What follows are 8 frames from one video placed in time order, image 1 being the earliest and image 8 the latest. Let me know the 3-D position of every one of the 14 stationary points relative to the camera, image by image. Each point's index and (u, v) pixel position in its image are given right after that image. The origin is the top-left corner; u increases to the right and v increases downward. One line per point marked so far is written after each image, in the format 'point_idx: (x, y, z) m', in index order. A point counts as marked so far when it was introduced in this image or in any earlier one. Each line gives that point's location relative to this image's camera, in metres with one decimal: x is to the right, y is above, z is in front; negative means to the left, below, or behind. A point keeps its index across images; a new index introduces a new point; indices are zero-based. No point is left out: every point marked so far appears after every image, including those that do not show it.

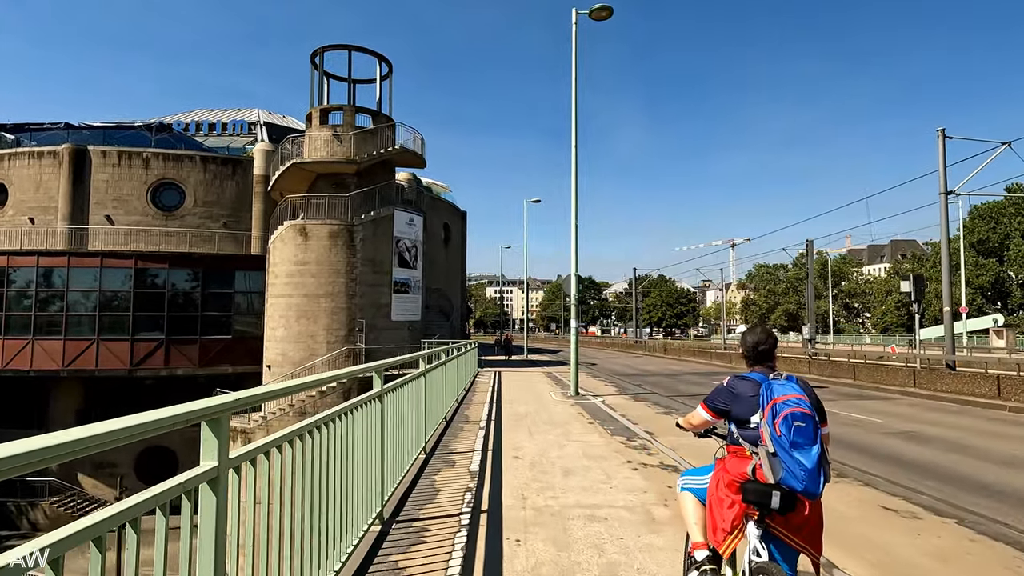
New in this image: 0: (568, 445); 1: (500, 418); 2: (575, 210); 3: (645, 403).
0: (+0.9, -2.7, +9.9) m
1: (-0.3, -3.0, +13.2) m
2: (+2.1, +2.6, +19.3) m
3: (+3.7, -3.2, +16.3) m
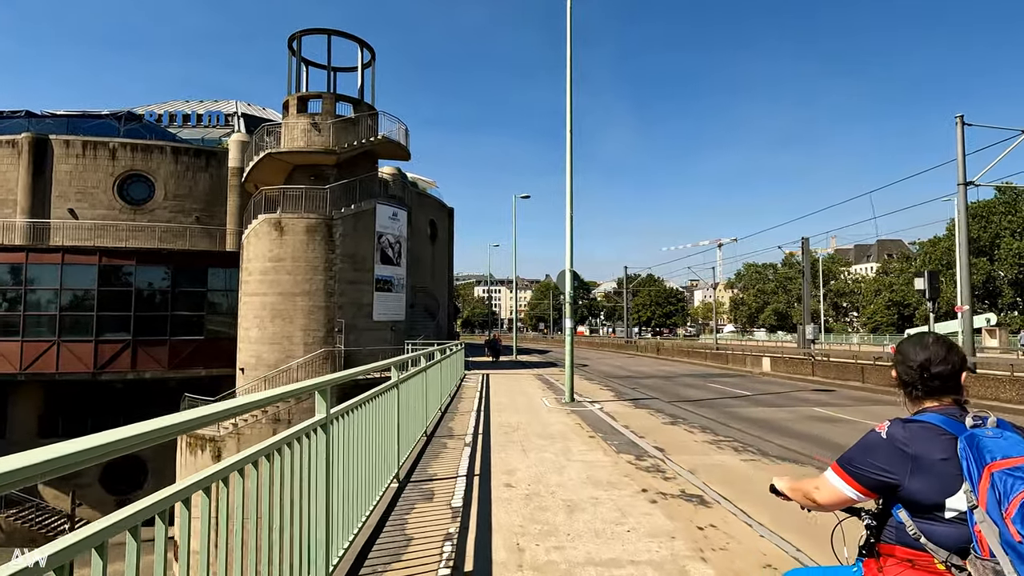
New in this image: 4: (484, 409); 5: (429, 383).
0: (+0.8, -2.6, +8.4) m
1: (-0.5, -2.9, +11.7) m
2: (+1.8, +2.7, +17.8) m
3: (+3.5, -3.1, +14.9) m
4: (-0.7, -3.0, +14.5) m
5: (-1.8, -2.0, +12.8) m
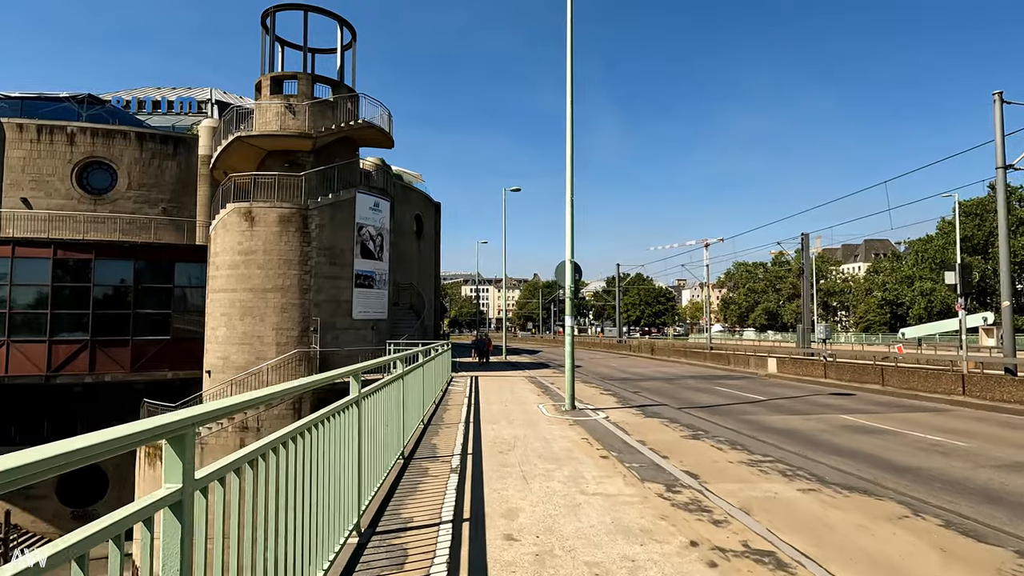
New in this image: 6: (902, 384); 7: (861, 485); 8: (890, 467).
0: (+0.8, -2.4, +6.5) m
1: (-0.5, -2.7, +9.7) m
2: (+1.6, +2.9, +16.0) m
3: (+3.3, -3.0, +13.1) m
4: (-0.9, -2.8, +12.5) m
5: (-1.9, -1.8, +10.8) m
6: (+12.9, -3.2, +19.3) m
7: (+4.5, -2.5, +7.5) m
8: (+5.9, -2.8, +9.1) m
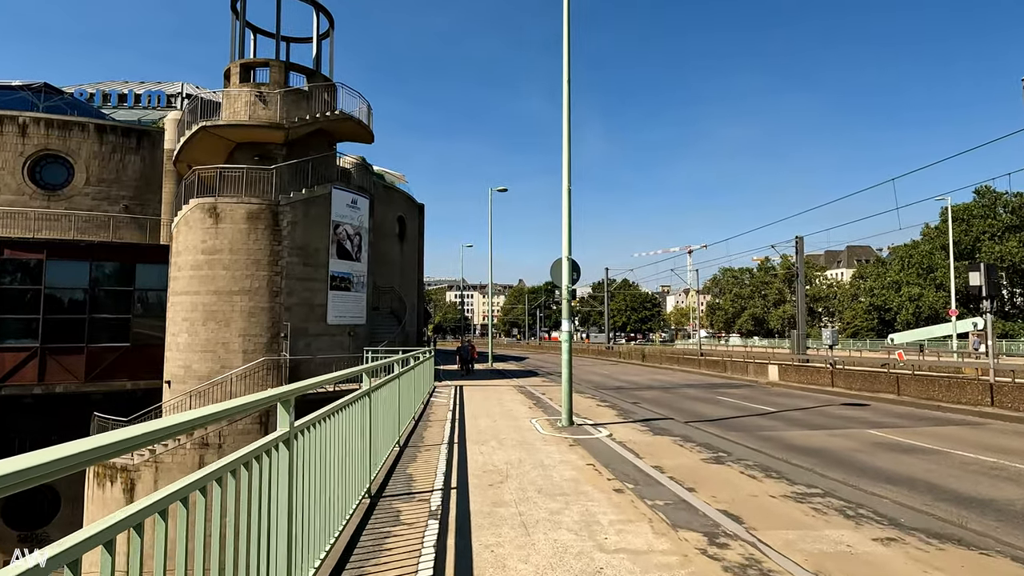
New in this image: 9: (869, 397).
0: (+0.8, -2.3, +4.8) m
1: (-0.6, -2.7, +8.0) m
2: (+1.3, +2.8, +14.4) m
3: (+3.1, -3.0, +11.5) m
4: (-1.0, -2.8, +10.8) m
5: (-2.0, -1.8, +9.1) m
6: (+12.5, -3.2, +17.9) m
7: (+4.5, -2.5, +6.0) m
8: (+5.8, -2.7, +7.5) m
9: (+11.9, -3.6, +19.5) m
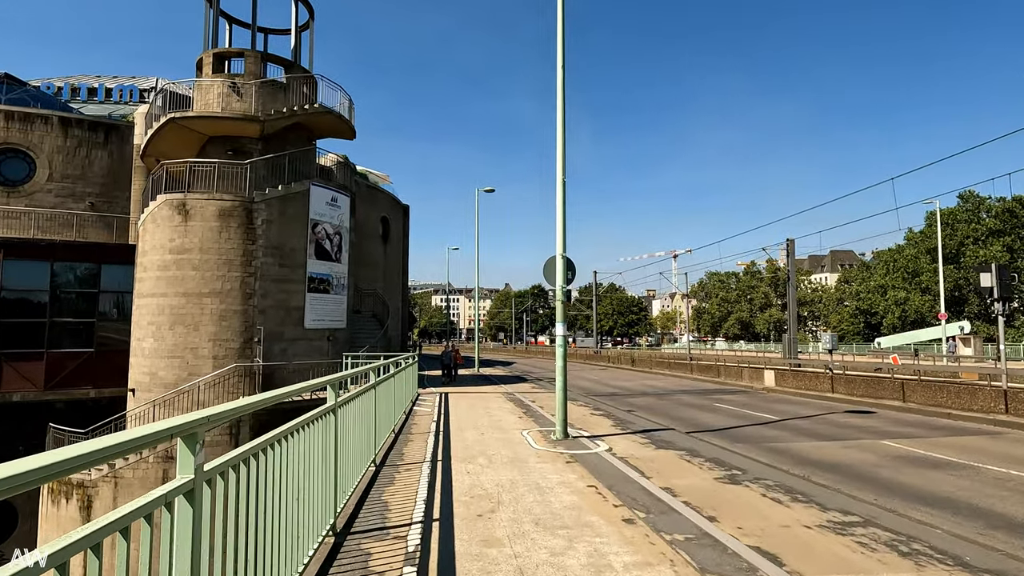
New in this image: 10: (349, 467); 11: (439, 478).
0: (+0.8, -2.3, +3.8) m
1: (-0.7, -2.6, +6.9) m
2: (+1.1, +2.8, +13.3) m
3: (+2.9, -2.9, +10.5) m
4: (-1.2, -2.8, +9.7) m
5: (-2.1, -1.8, +8.0) m
6: (+12.2, -3.3, +17.1) m
7: (+4.4, -2.4, +5.0) m
8: (+5.7, -2.7, +6.6) m
9: (+11.5, -3.7, +18.7) m
10: (-1.9, -2.1, +6.7) m
11: (-1.0, -2.7, +8.3) m
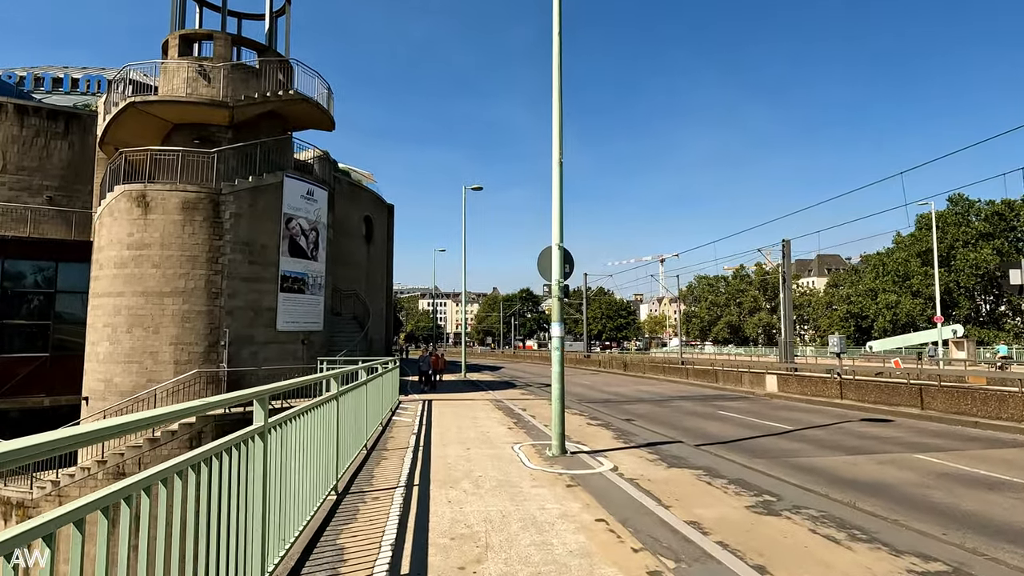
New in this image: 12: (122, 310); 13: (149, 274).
0: (+0.8, -2.1, +2.3) m
1: (-0.8, -2.5, +5.4) m
2: (+0.9, +2.9, +11.9) m
3: (+2.8, -2.8, +9.0) m
4: (-1.3, -2.7, +8.2) m
5: (-2.2, -1.6, +6.4) m
6: (+11.9, -3.3, +15.9) m
7: (+4.4, -2.3, +3.6) m
8: (+5.6, -2.6, +5.2) m
9: (+11.2, -3.7, +17.4) m
10: (-2.0, -2.0, +5.2) m
11: (-1.2, -2.6, +6.8) m
12: (-12.7, -0.7, +19.1) m
13: (-12.0, +0.5, +19.2) m
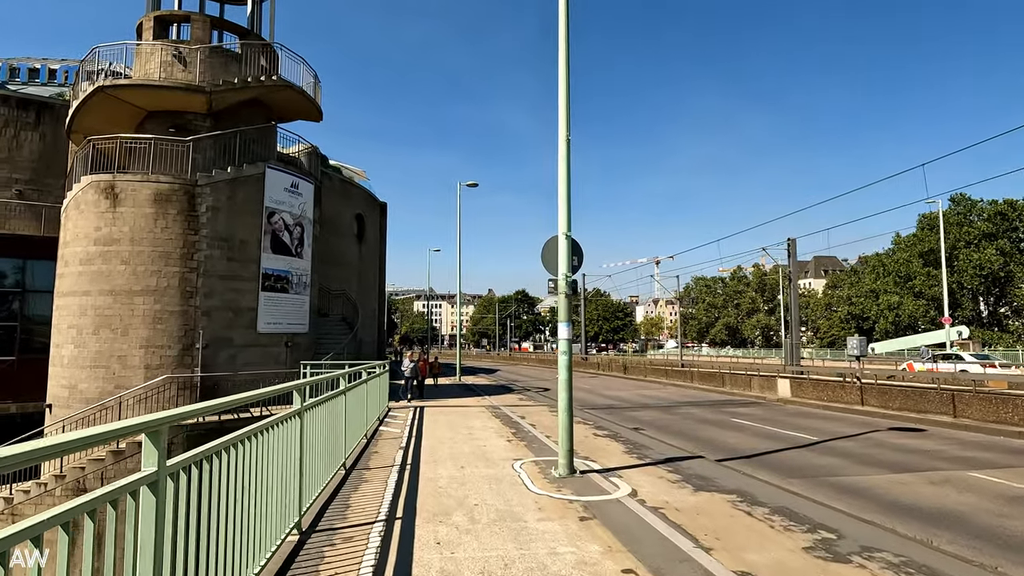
0: (+0.8, -2.0, +0.9) m
1: (-0.8, -2.4, +4.1) m
2: (+0.9, +3.0, +10.6) m
3: (+2.8, -2.8, +7.7) m
4: (-1.3, -2.6, +6.8) m
5: (-2.2, -1.5, +5.1) m
6: (+11.8, -3.2, +14.6) m
7: (+4.5, -2.2, +2.3) m
8: (+5.7, -2.5, +3.9) m
9: (+11.2, -3.6, +16.2) m
10: (-1.9, -1.9, +3.8) m
11: (-1.1, -2.5, +5.4) m
12: (-12.8, -0.7, +17.6) m
13: (-12.0, +0.5, +17.8) m
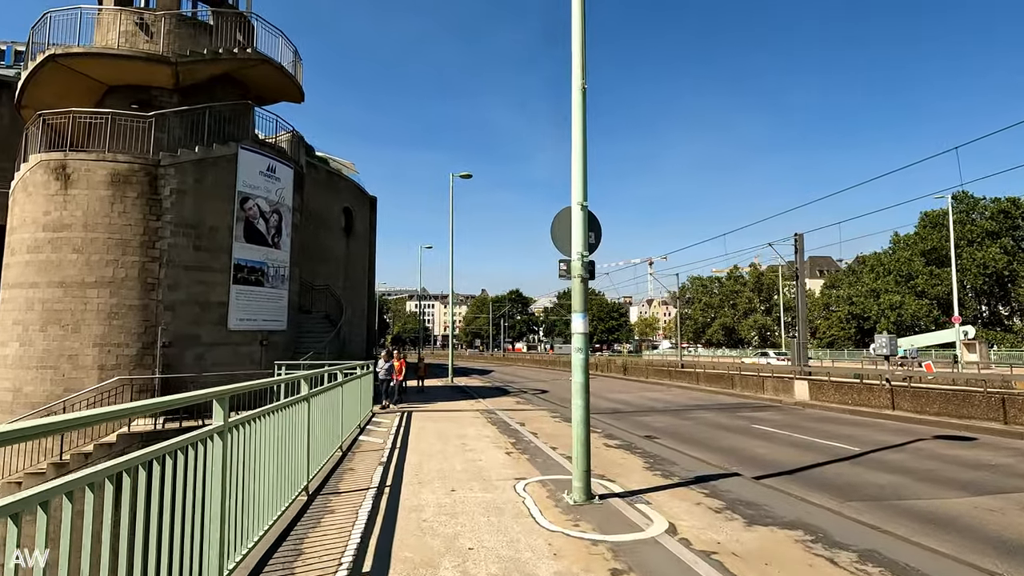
0: (+1.0, -1.8, -0.8) m
1: (-0.7, -2.2, +2.3) m
2: (+0.9, +3.2, +8.9) m
3: (+2.9, -2.5, +6.0) m
4: (-1.2, -2.4, +5.1) m
5: (-2.1, -1.3, +3.3) m
6: (+11.8, -3.0, +13.0) m
7: (+4.6, -2.0, +0.6) m
8: (+5.8, -2.3, +2.2) m
9: (+11.1, -3.4, +14.5) m
10: (-1.8, -1.6, +2.0) m
11: (-1.0, -2.3, +3.7) m
12: (-12.8, -0.5, +15.7) m
13: (-12.1, +0.8, +15.9) m
